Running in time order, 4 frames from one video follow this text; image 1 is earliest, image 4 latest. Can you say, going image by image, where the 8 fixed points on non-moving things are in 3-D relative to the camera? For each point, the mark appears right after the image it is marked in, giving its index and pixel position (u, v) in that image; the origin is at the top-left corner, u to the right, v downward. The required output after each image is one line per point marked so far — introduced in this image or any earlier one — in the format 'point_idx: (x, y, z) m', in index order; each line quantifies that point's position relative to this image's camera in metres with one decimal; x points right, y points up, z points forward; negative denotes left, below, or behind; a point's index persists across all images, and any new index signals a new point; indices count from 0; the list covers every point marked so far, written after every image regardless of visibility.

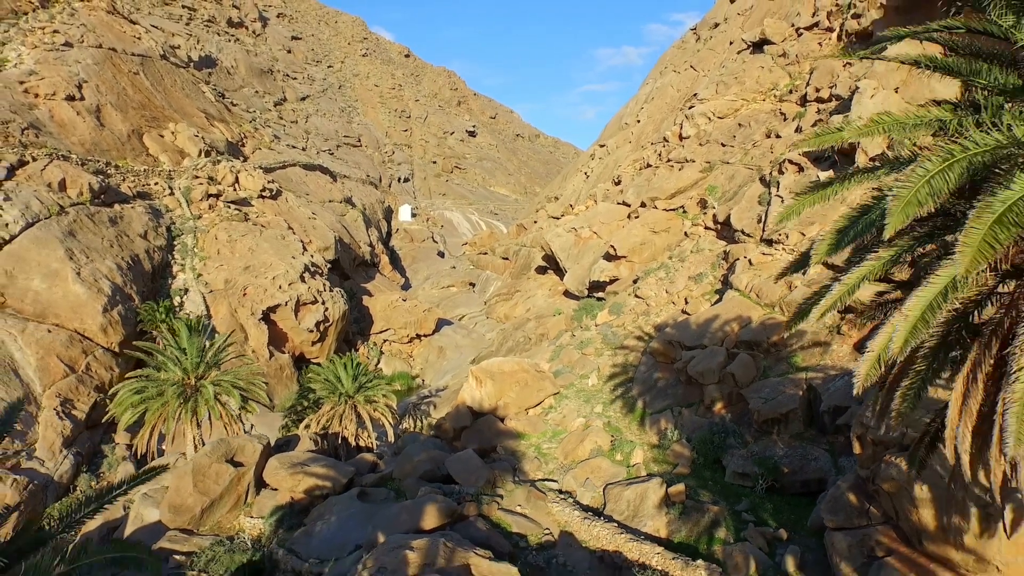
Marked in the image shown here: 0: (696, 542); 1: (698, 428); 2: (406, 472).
0: (+3.4, -4.6, +10.3) m
1: (+4.4, -3.3, +13.3) m
2: (-2.4, -4.2, +13.0) m
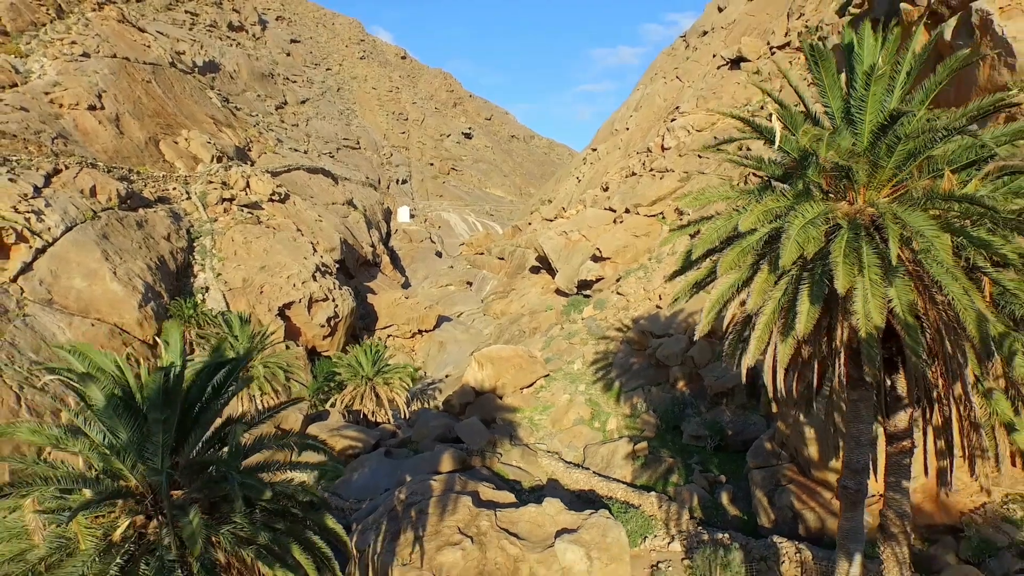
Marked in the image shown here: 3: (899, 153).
0: (+3.3, -4.6, +13.2) m
1: (+4.3, -3.2, +16.2) m
2: (-2.5, -4.1, +15.8) m
3: (+3.7, +1.3, +5.4) m
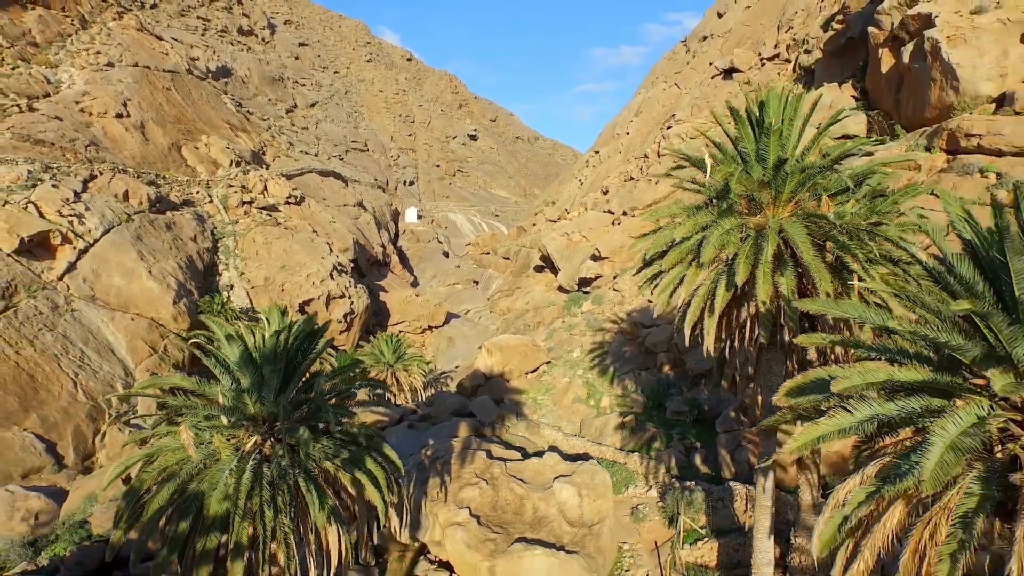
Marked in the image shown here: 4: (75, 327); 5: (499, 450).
0: (+3.5, -4.4, +15.5) m
1: (+4.5, -3.1, +18.4) m
2: (-2.3, -4.0, +18.1) m
3: (+3.8, +1.4, +7.6) m
4: (-14.1, -1.2, +18.7) m
5: (-0.3, -3.9, +13.4) m
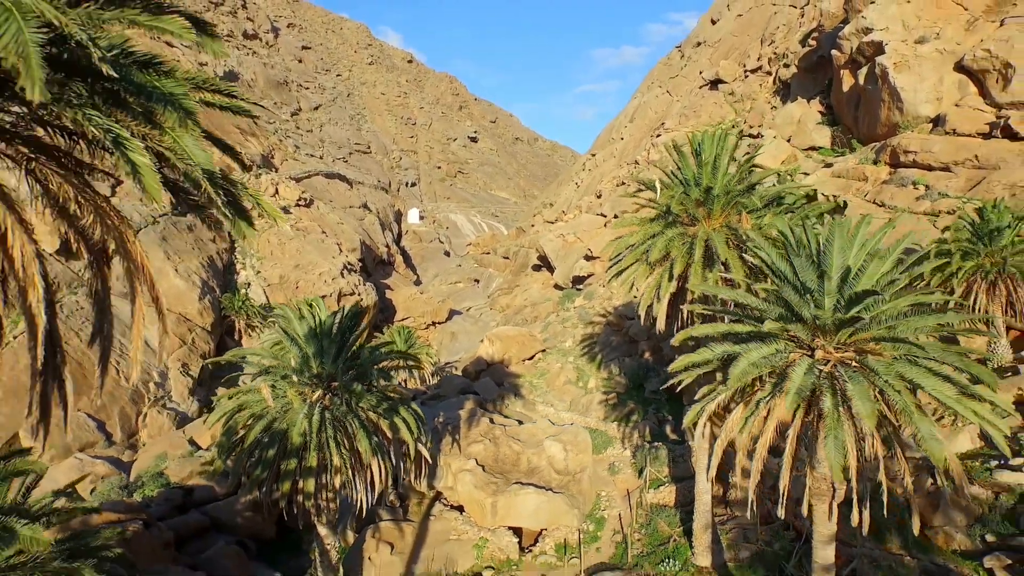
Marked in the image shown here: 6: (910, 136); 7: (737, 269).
0: (+3.4, -4.3, +18.1) m
1: (+4.5, -2.9, +21.0) m
2: (-2.4, -3.8, +20.7) m
3: (+3.7, +1.6, +10.2) m
4: (-14.2, -1.1, +21.3) m
5: (-0.3, -3.7, +16.0) m
6: (+13.8, +5.3, +19.7) m
7: (+3.9, +0.2, +9.7) m
